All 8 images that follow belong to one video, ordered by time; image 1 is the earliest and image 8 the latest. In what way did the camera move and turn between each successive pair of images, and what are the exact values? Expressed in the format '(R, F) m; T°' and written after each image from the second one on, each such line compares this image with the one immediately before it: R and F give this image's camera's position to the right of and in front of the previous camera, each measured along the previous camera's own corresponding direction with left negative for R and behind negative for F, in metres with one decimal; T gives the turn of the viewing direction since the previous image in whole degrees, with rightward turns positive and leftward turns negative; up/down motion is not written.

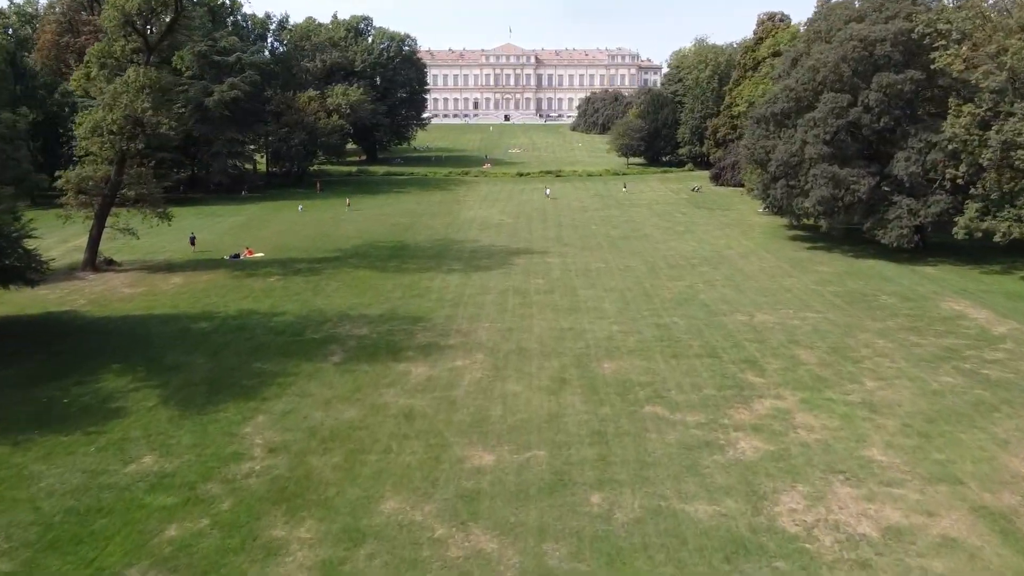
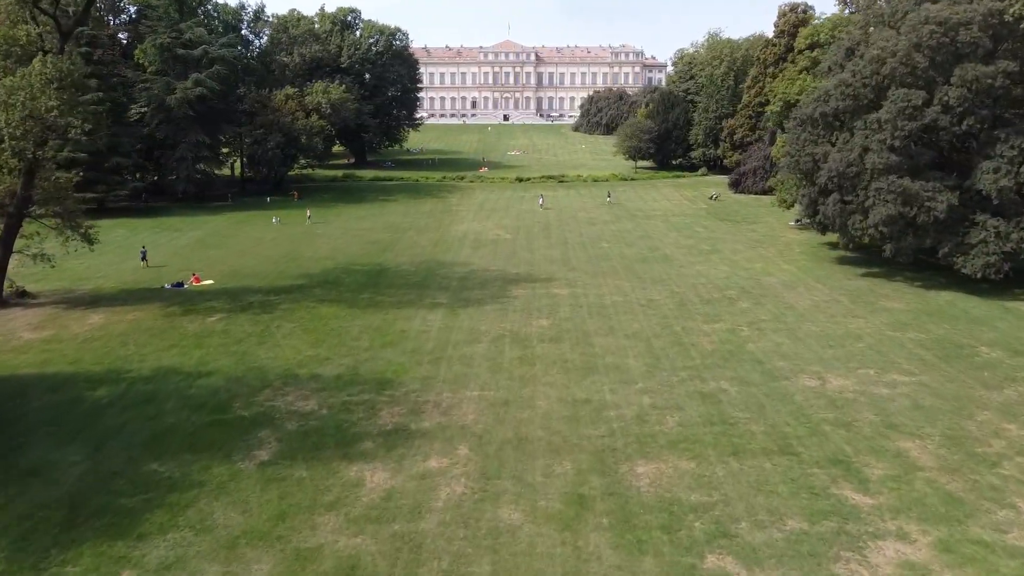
(+0.1, +6.1) m; 0°
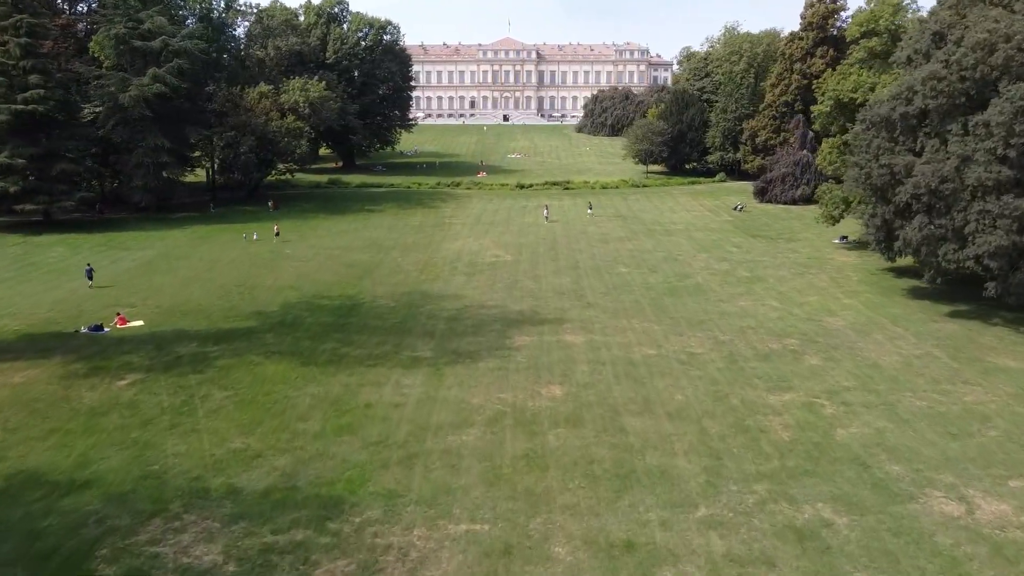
(-0.1, +6.1) m; 0°
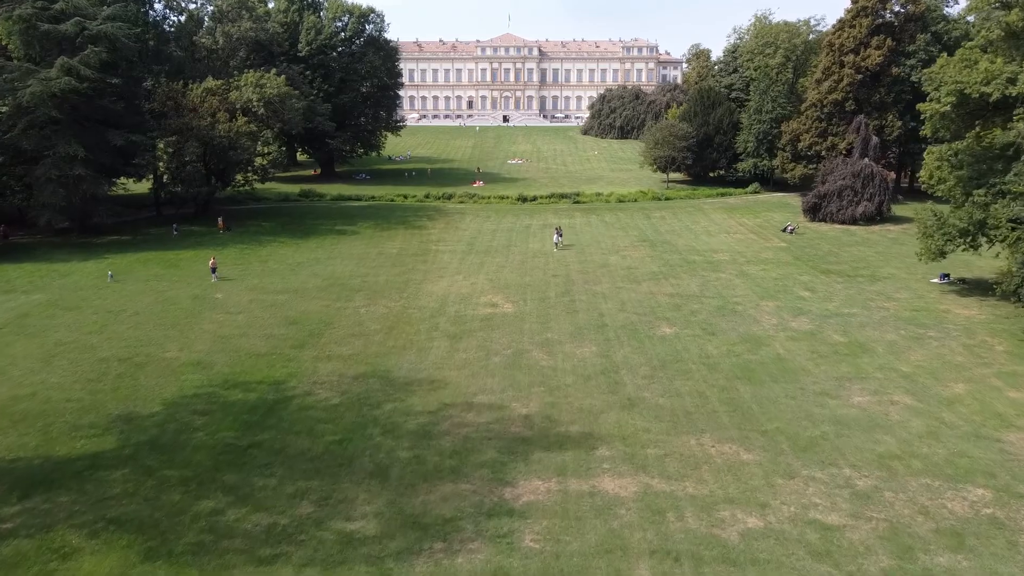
(0.0, +9.1) m; 0°
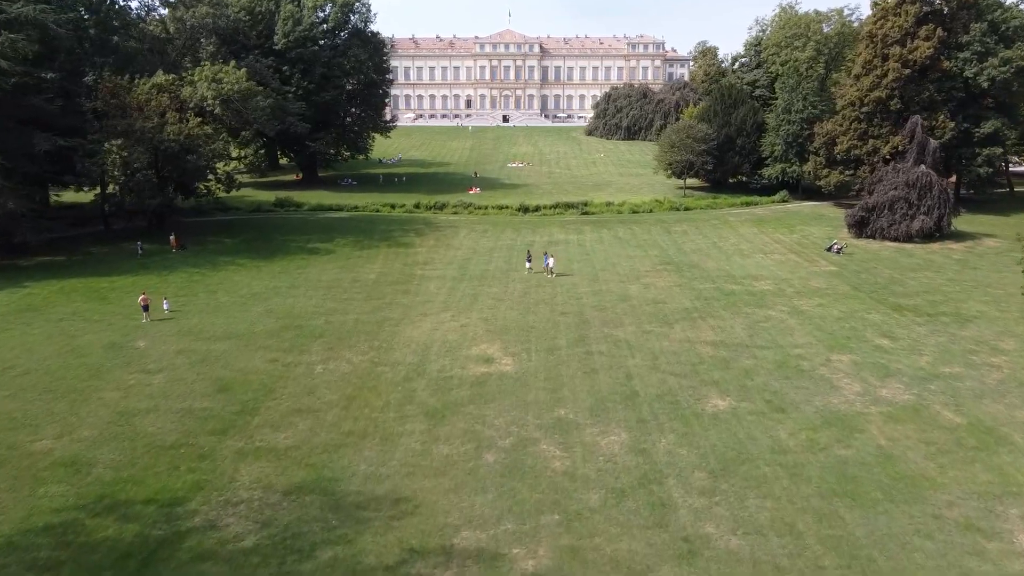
(0.0, +6.0) m; 0°
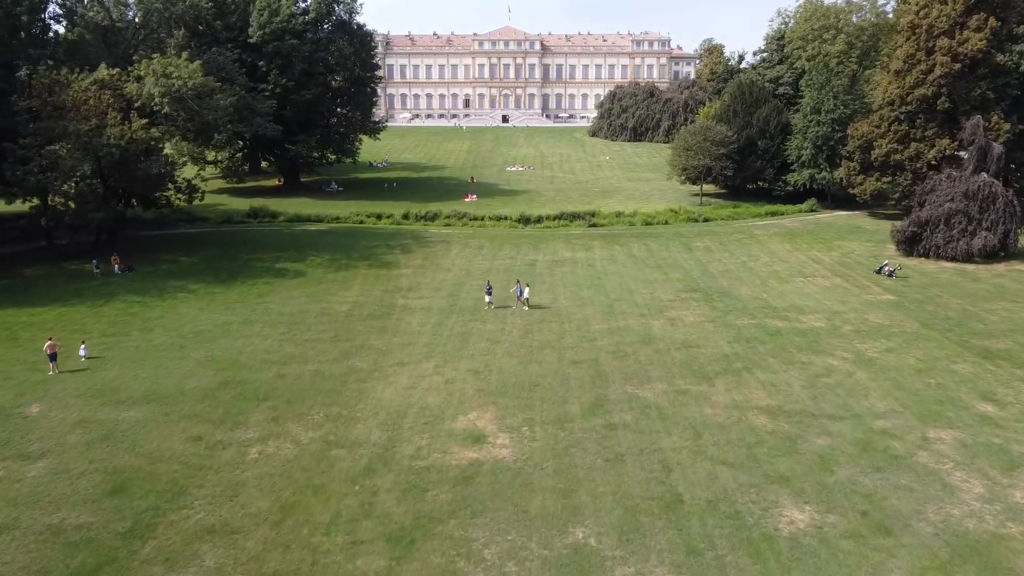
(0.0, +5.0) m; 0°
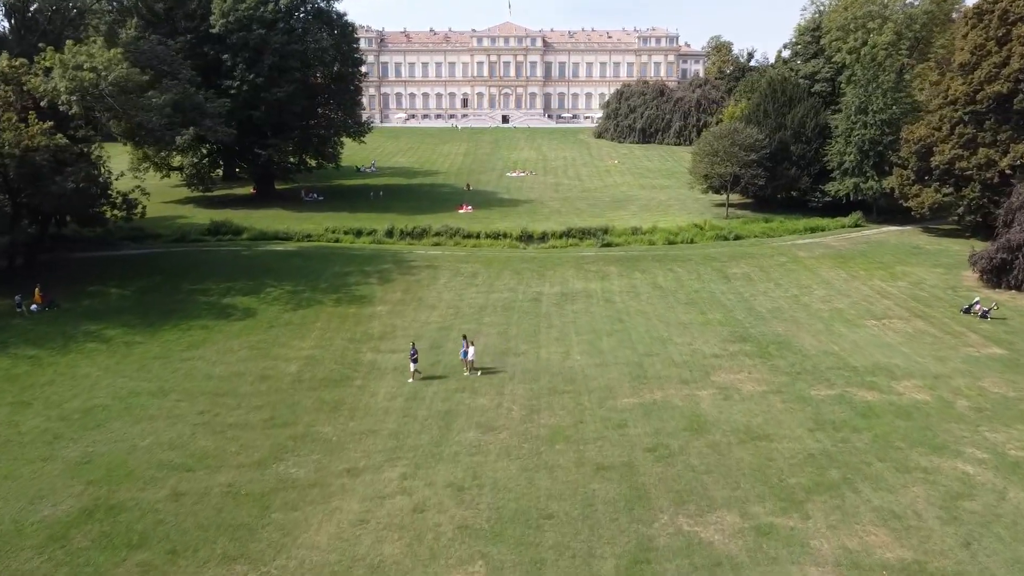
(0.0, +6.1) m; 0°
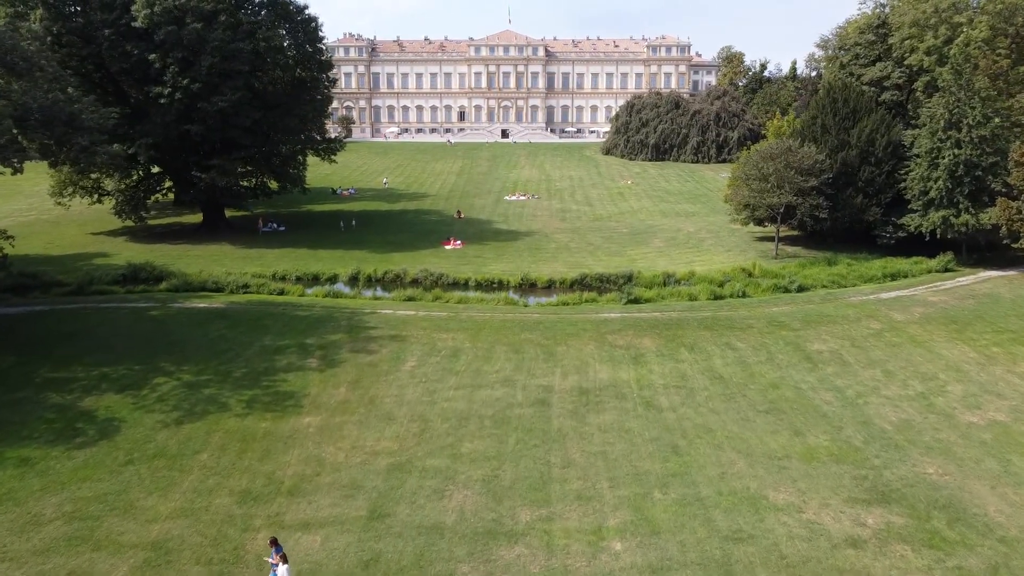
(+0.1, +8.7) m; 0°
